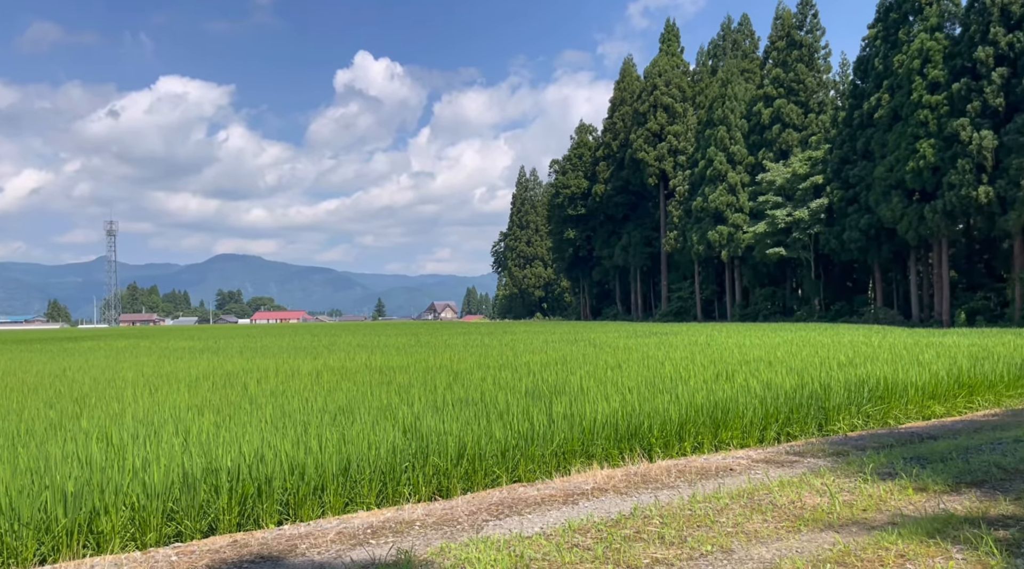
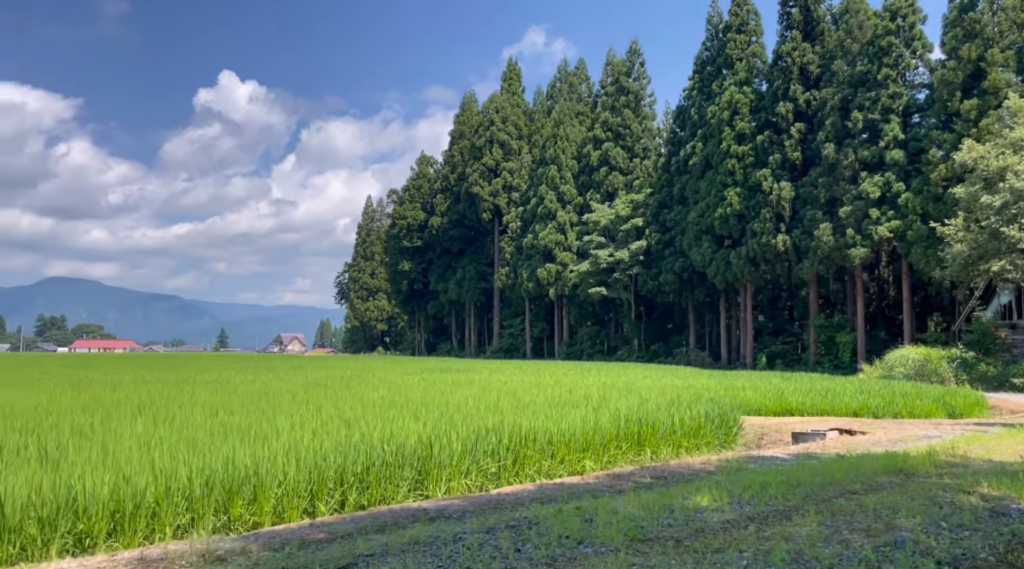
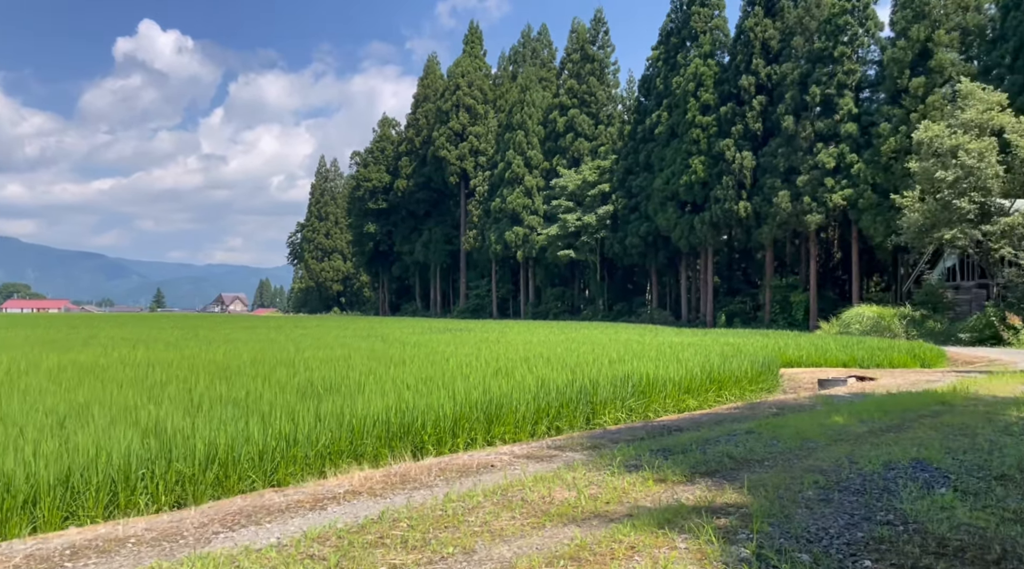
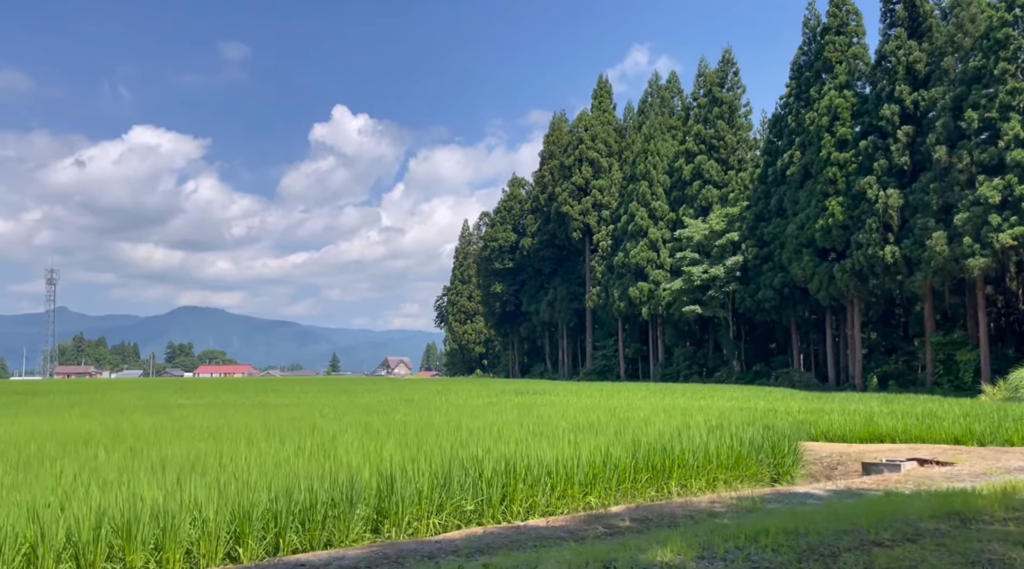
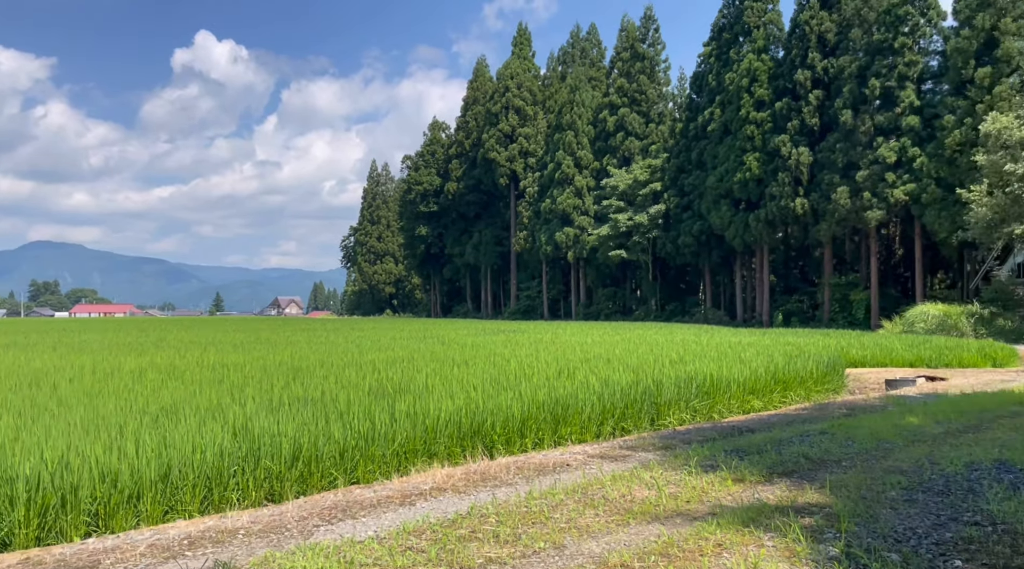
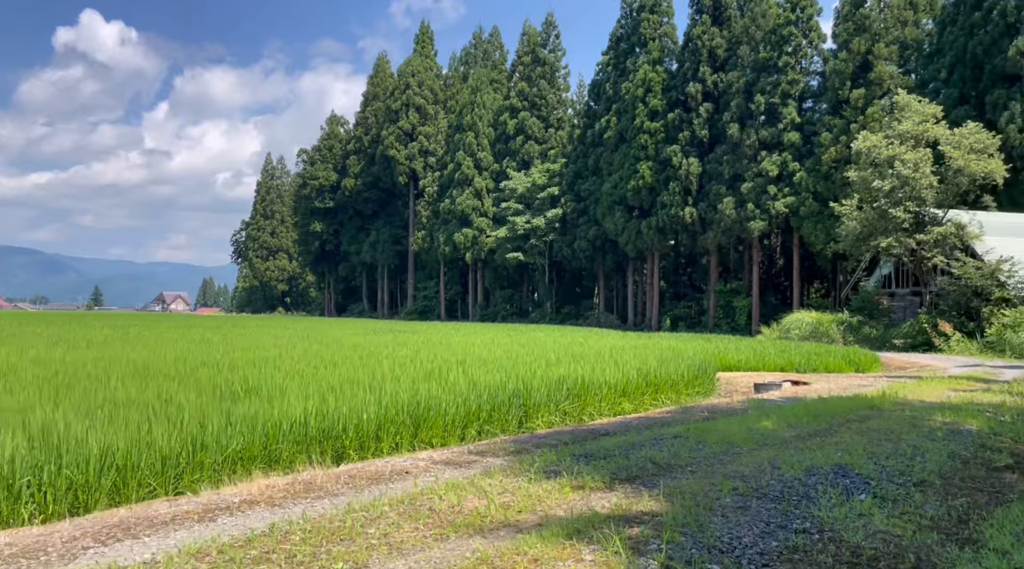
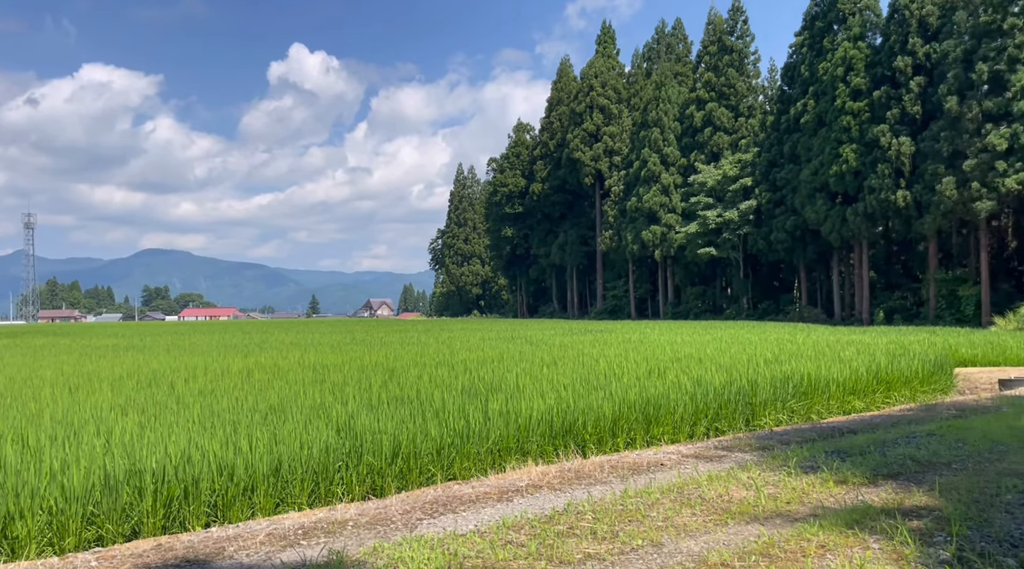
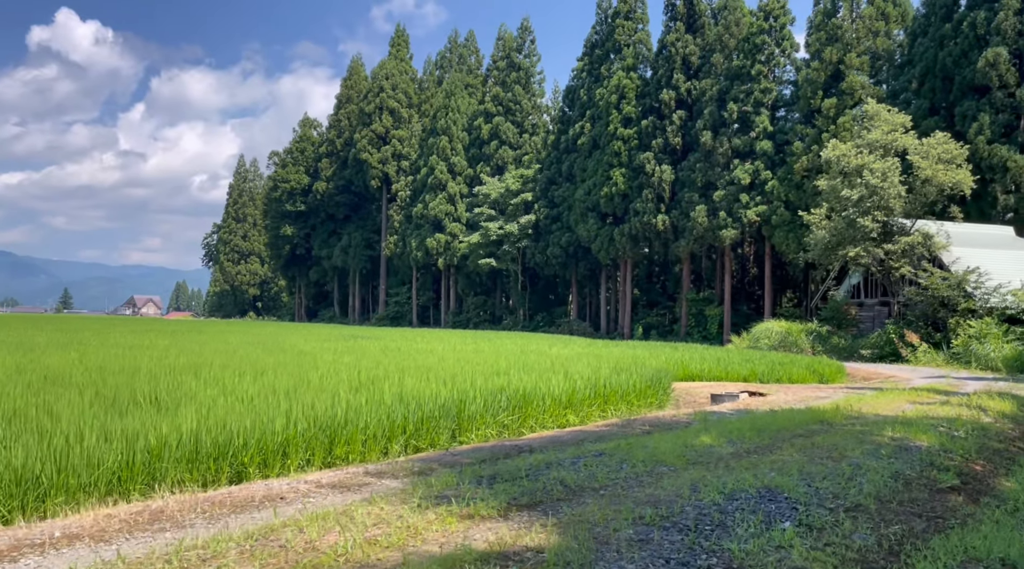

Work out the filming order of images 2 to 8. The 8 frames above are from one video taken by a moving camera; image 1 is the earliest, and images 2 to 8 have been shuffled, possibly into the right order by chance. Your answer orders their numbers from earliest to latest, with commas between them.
7, 5, 3, 6, 8, 2, 4
